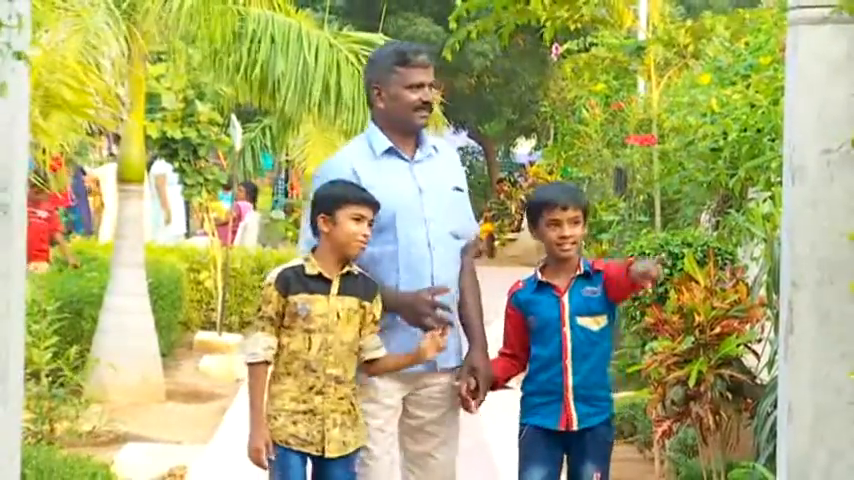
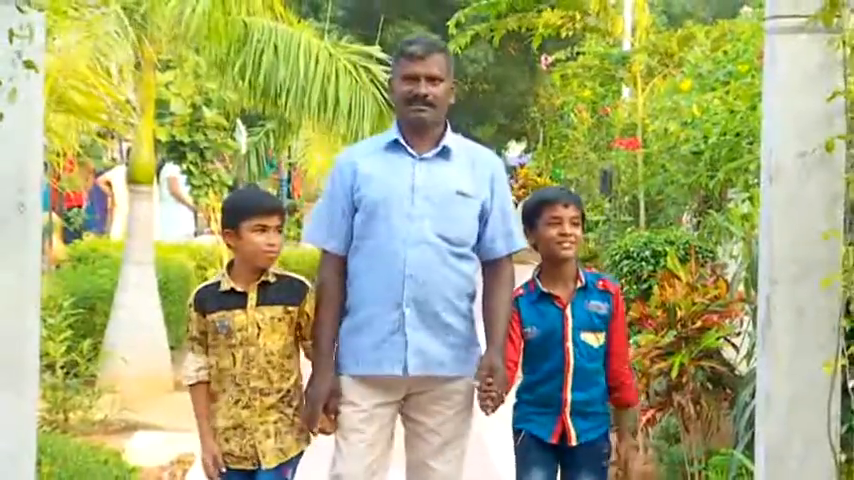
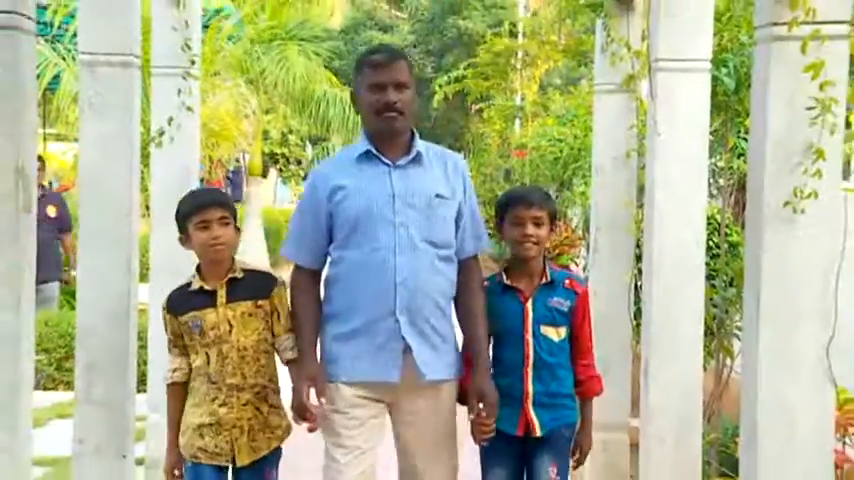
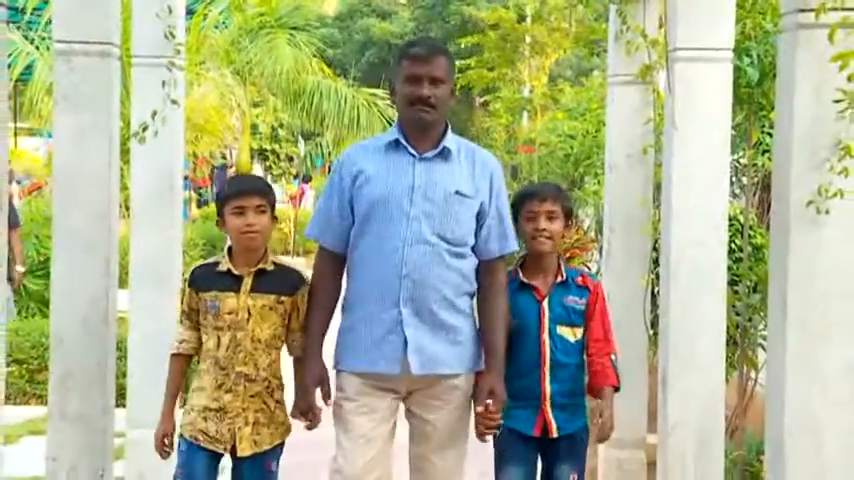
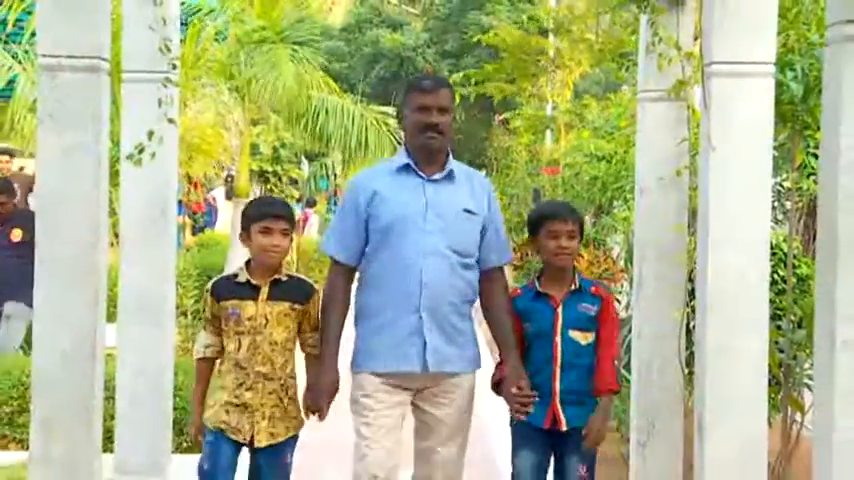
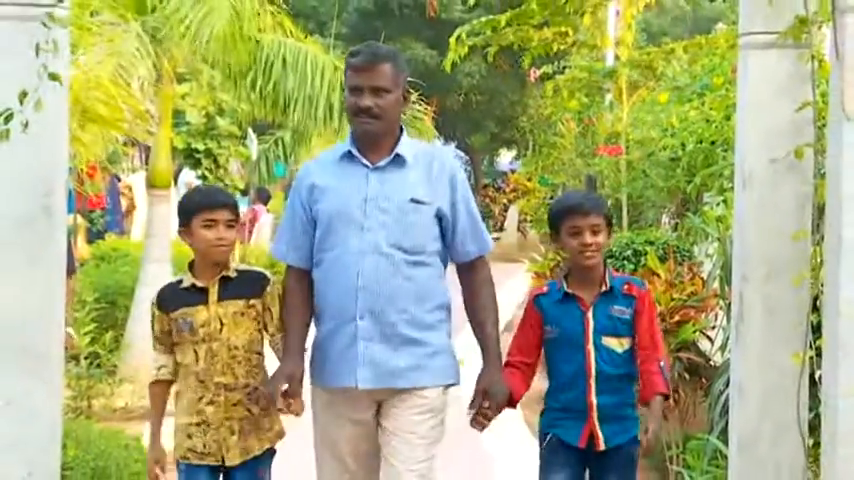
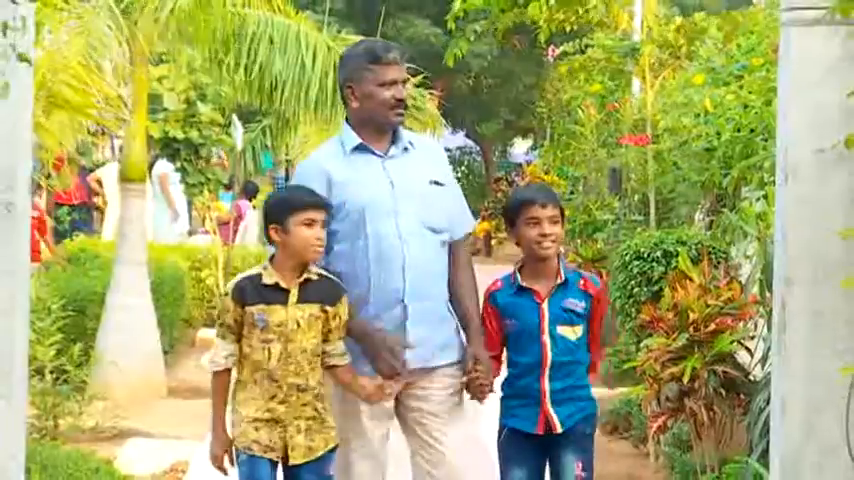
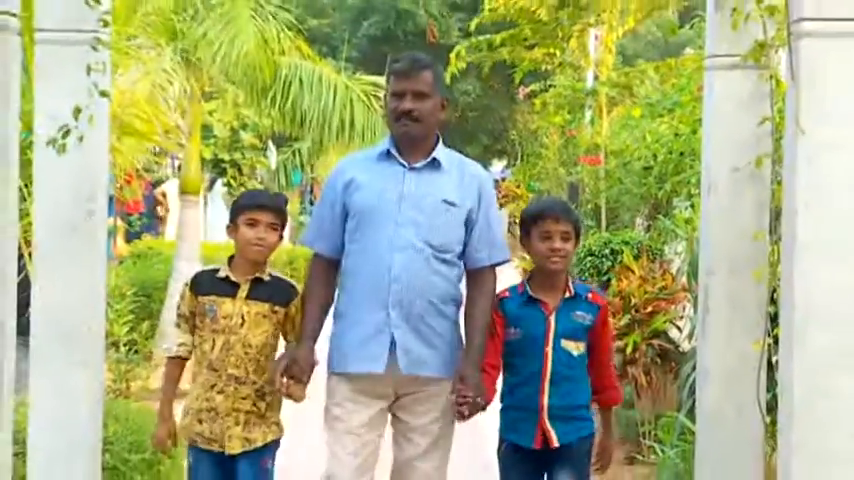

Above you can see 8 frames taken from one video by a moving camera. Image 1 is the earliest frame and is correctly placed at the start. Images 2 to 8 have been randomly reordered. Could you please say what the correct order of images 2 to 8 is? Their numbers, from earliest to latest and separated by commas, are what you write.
7, 2, 6, 8, 5, 4, 3
